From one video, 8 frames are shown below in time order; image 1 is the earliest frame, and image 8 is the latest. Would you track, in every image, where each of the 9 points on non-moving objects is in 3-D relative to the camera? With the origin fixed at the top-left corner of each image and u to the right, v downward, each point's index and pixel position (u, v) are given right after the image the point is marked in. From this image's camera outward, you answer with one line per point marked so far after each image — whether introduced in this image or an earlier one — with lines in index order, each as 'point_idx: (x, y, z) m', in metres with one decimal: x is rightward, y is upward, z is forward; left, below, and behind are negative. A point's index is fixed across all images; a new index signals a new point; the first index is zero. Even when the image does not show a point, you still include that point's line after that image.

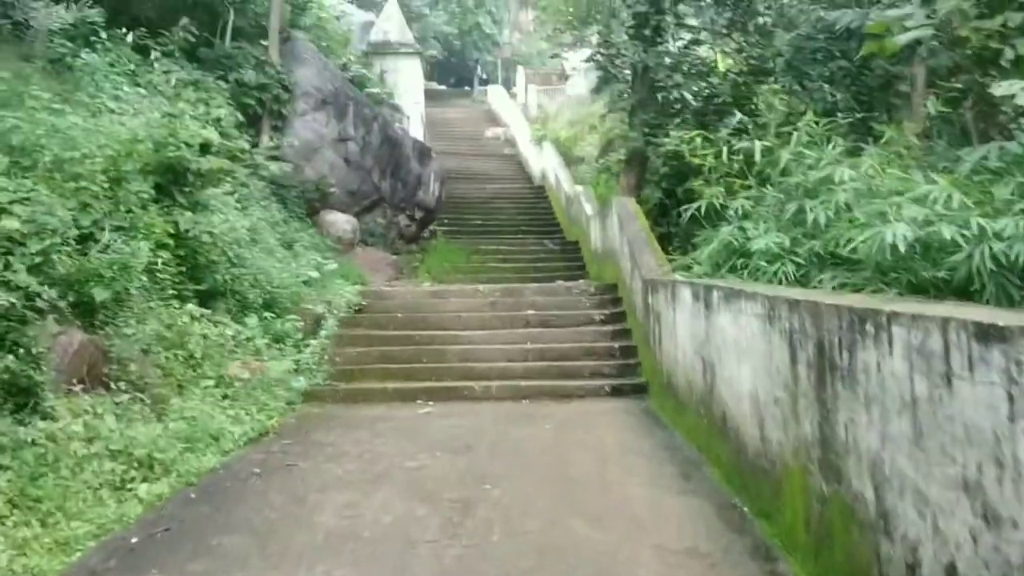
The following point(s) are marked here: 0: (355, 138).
0: (-1.7, +1.6, +10.3) m
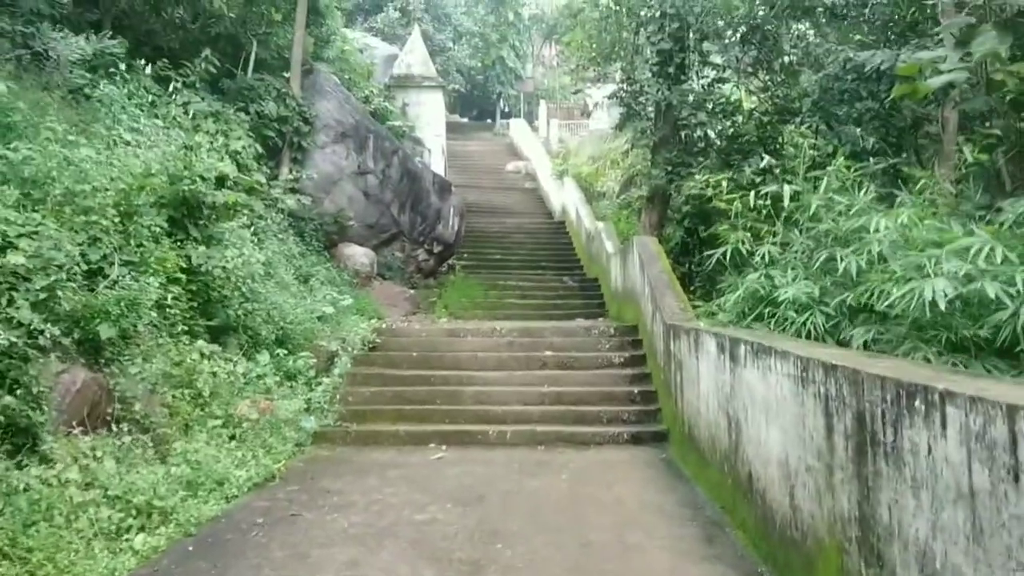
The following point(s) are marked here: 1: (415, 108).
0: (-1.4, +1.2, +10.3) m
1: (-1.5, +2.8, +15.0) m
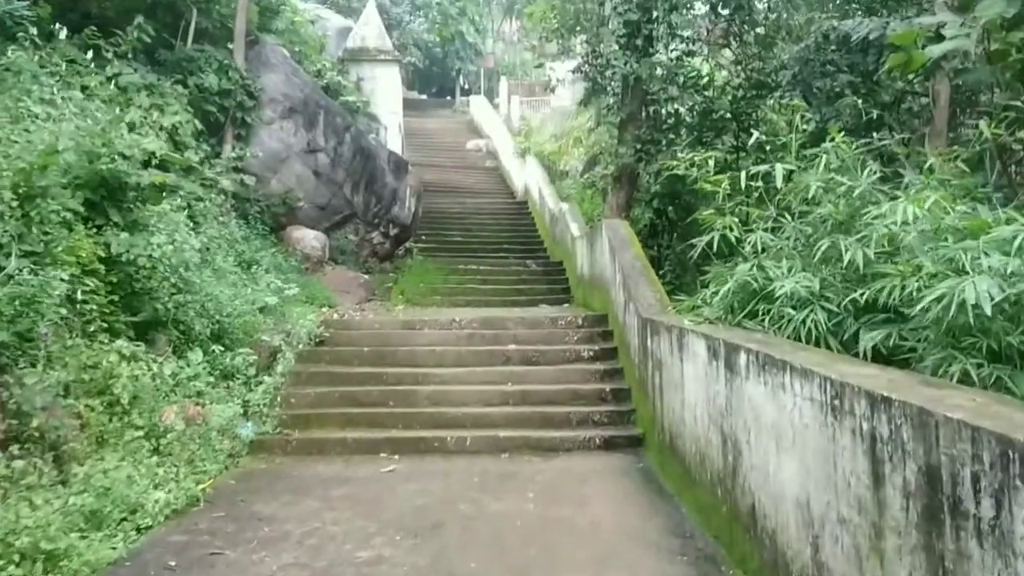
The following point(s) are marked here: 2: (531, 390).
0: (-1.8, +1.4, +9.7) m
1: (-2.1, +3.0, +14.4) m
2: (+0.1, -0.6, +5.3) m
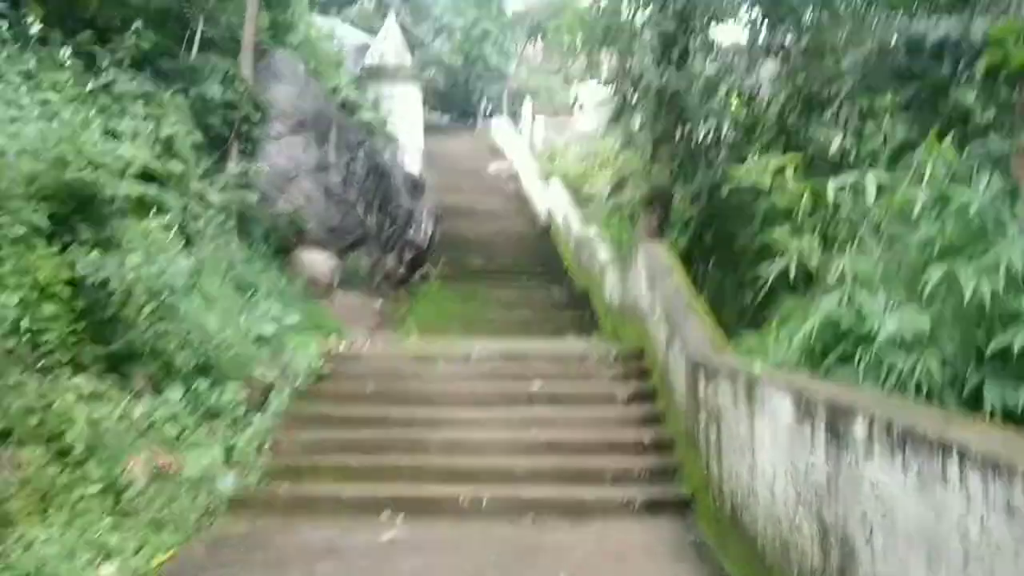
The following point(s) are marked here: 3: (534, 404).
0: (-1.6, +1.1, +9.0) m
1: (-1.7, +2.6, +13.8) m
2: (+0.2, -0.7, +4.5) m
3: (+0.1, -0.6, +5.2) m
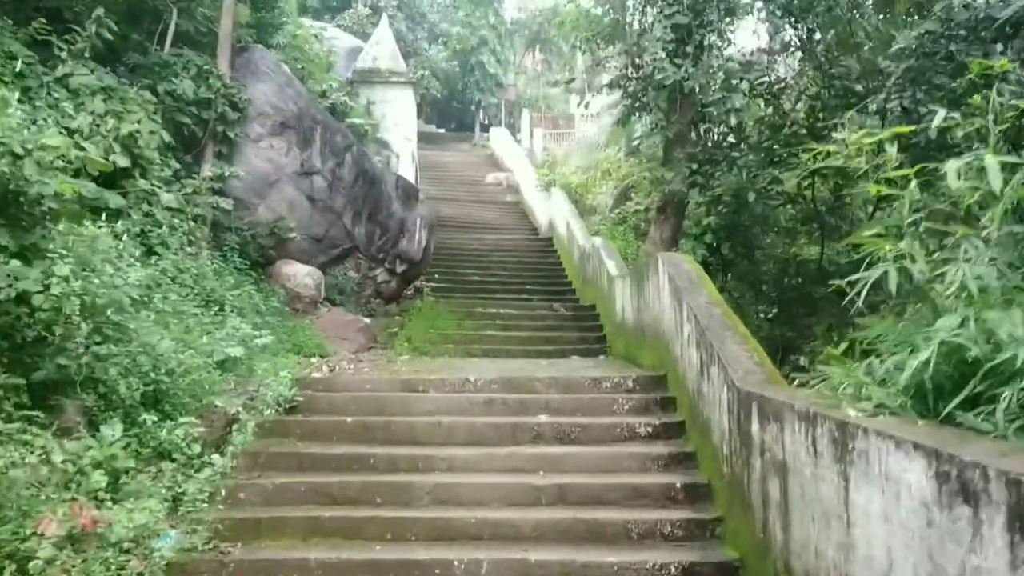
0: (-1.6, +1.0, +8.3) m
1: (-1.8, +2.4, +13.1) m
2: (+0.2, -0.8, +3.8) m
3: (+0.1, -0.7, +4.4) m
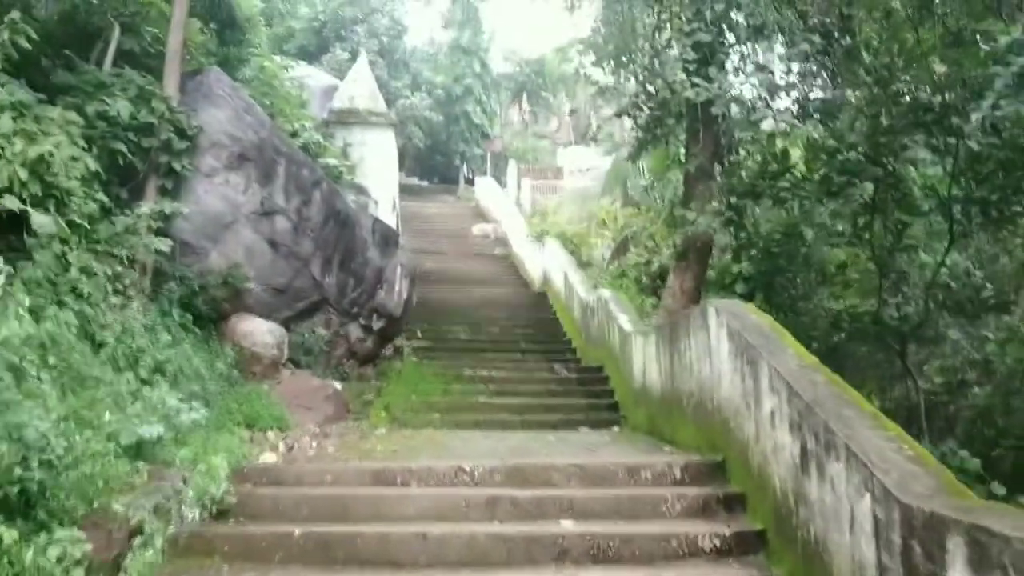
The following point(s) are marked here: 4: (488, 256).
0: (-1.6, +0.6, +7.1) m
1: (-1.9, +1.7, +12.0) m
2: (+0.3, -0.9, +2.6) m
3: (+0.2, -0.9, +3.2) m
4: (-0.3, +0.5, +14.4) m
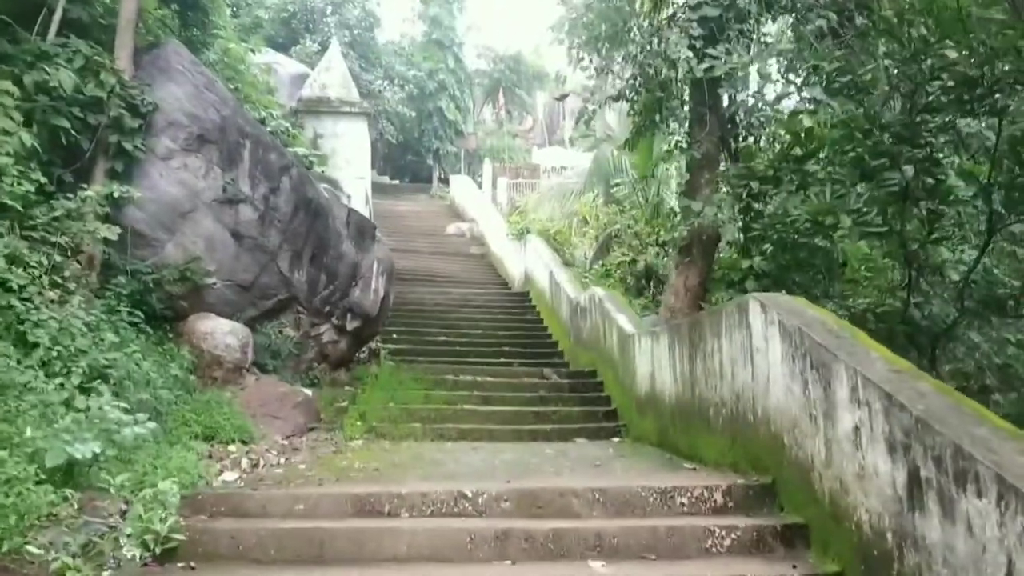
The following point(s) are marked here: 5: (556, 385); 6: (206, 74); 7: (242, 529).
0: (-1.7, +0.6, +6.5) m
1: (-2.1, +1.7, +11.3) m
2: (+0.4, -0.9, +2.0) m
3: (+0.2, -0.8, +2.6) m
4: (-0.7, +0.5, +13.8) m
5: (+0.3, -0.7, +7.0) m
6: (-2.1, +1.4, +6.6) m
7: (-0.8, -0.7, +2.9) m
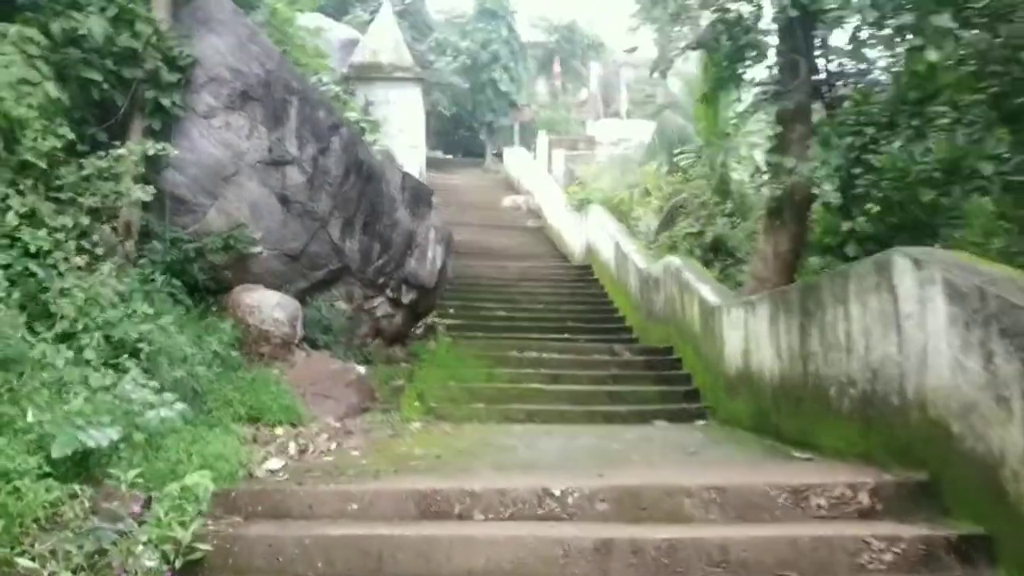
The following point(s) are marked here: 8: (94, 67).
0: (-1.3, +0.8, +6.0) m
1: (-1.4, +2.0, +10.8) m
2: (+0.6, -0.8, +1.4) m
3: (+0.5, -0.7, +2.0) m
4: (+0.2, +0.8, +13.2) m
5: (+0.8, -0.5, +6.5) m
6: (-1.6, +1.6, +6.1) m
7: (-0.6, -0.6, +2.4) m
8: (-2.2, +1.1, +5.1) m
